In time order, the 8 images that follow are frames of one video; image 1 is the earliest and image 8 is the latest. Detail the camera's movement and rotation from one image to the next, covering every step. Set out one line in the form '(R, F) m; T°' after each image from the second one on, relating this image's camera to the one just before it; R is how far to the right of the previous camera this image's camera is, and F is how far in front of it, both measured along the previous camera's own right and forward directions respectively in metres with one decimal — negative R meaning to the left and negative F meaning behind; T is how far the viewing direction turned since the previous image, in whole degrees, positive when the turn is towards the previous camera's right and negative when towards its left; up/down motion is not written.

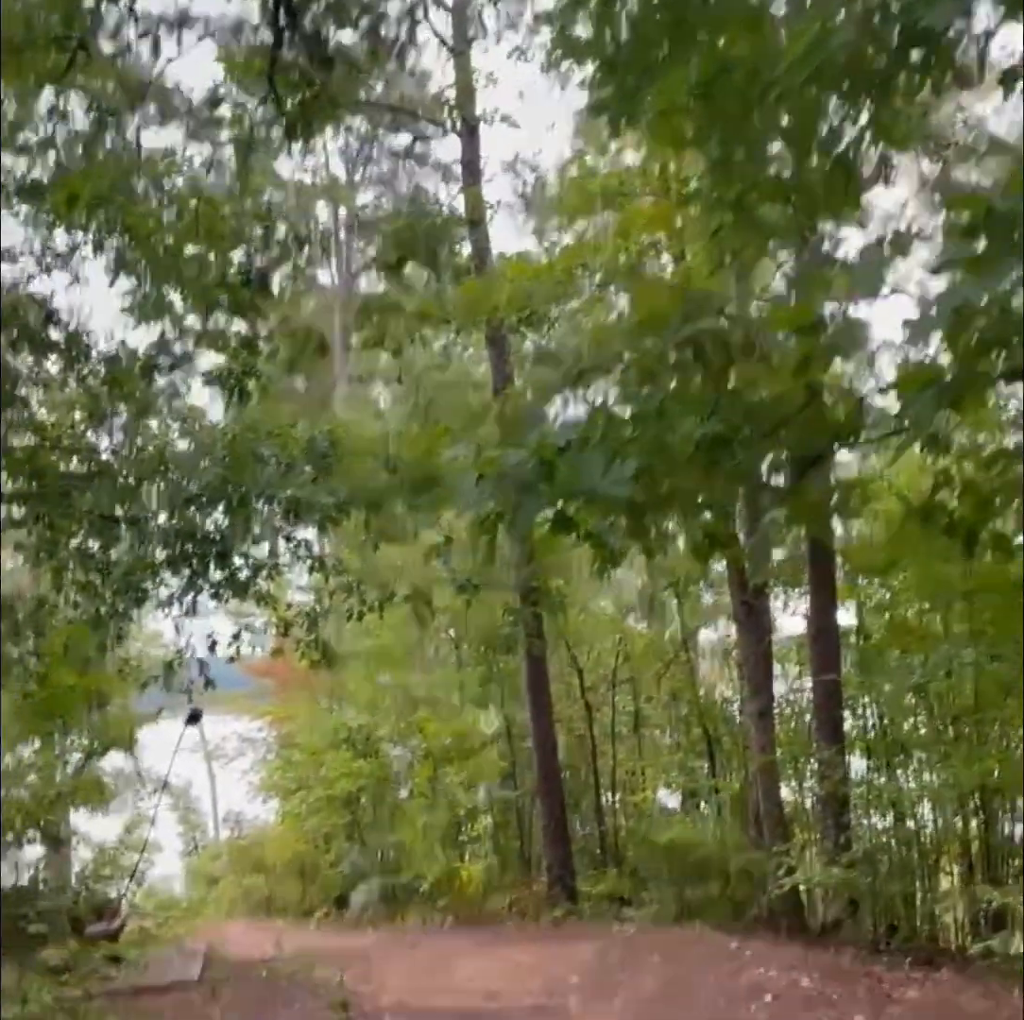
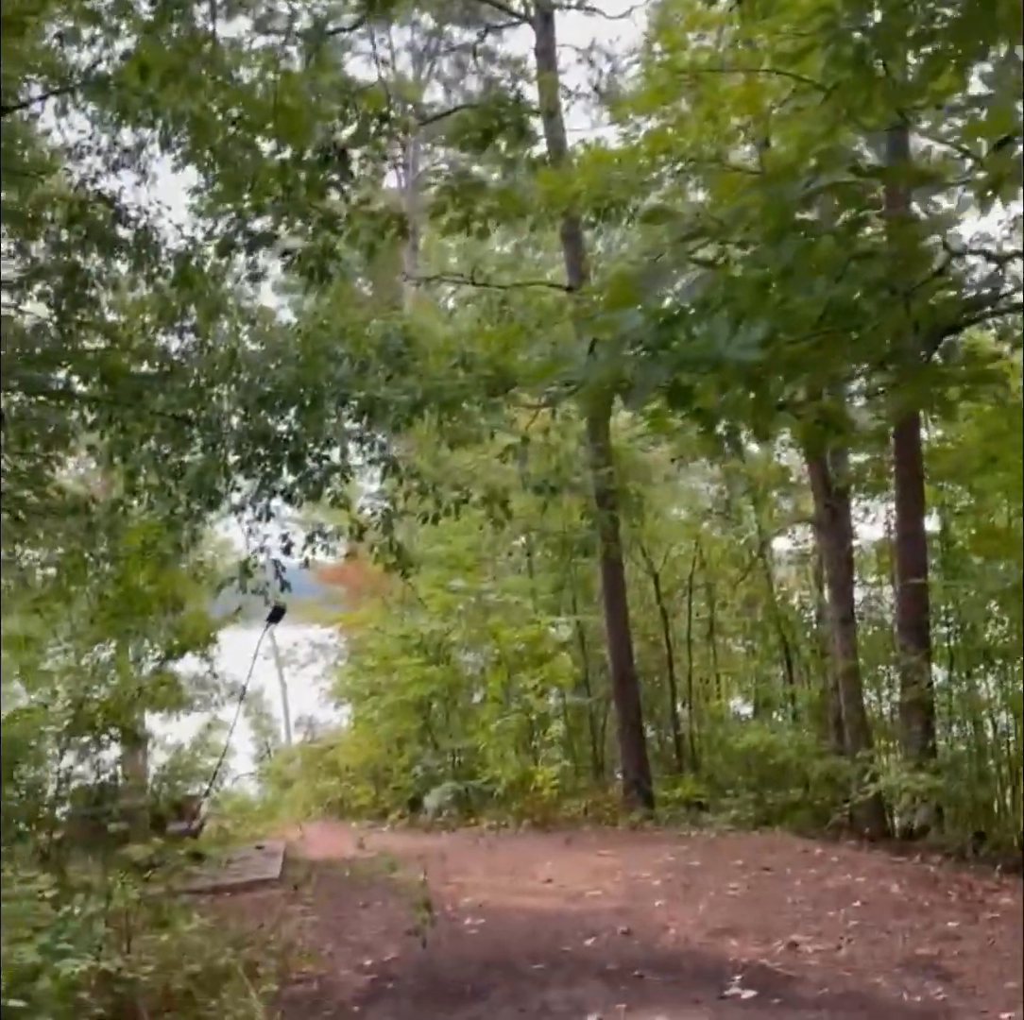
(-0.1, +0.3) m; -3°
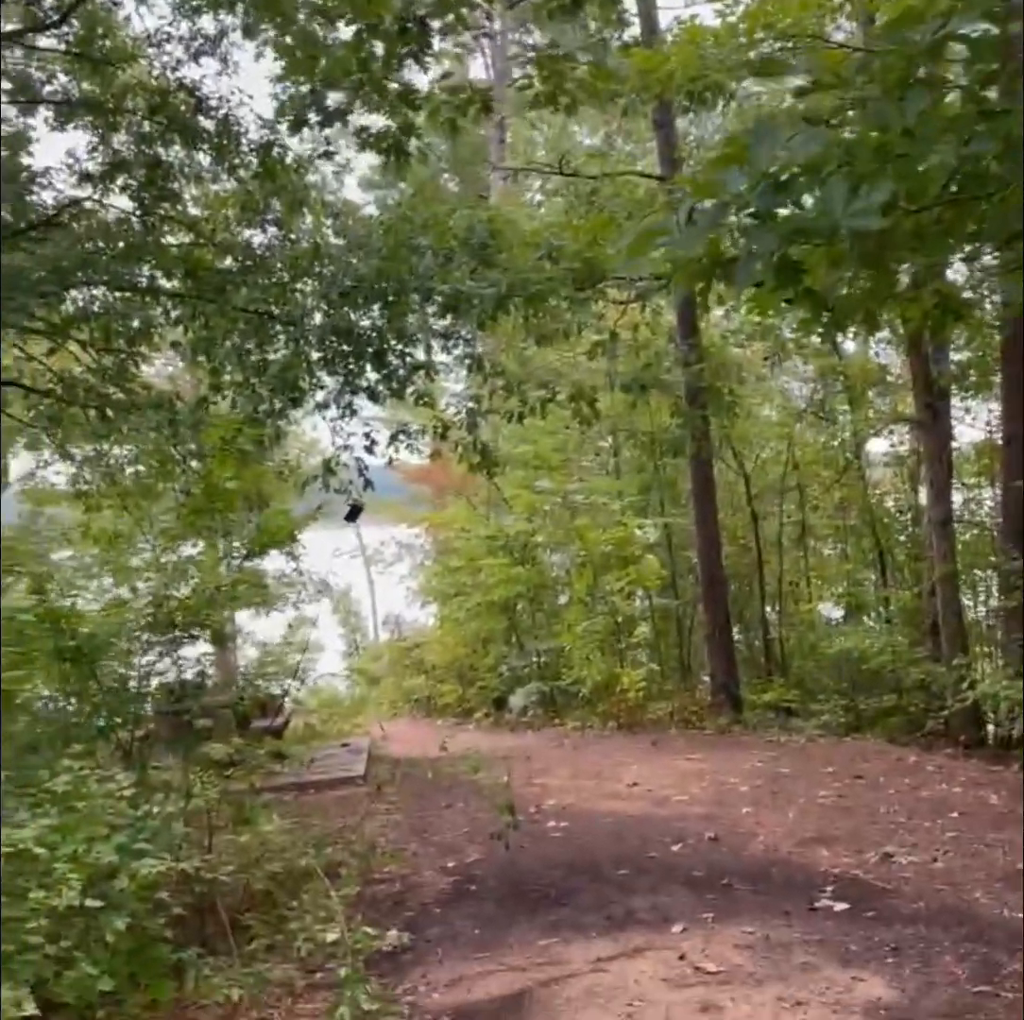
(0.0, +0.2) m; -4°
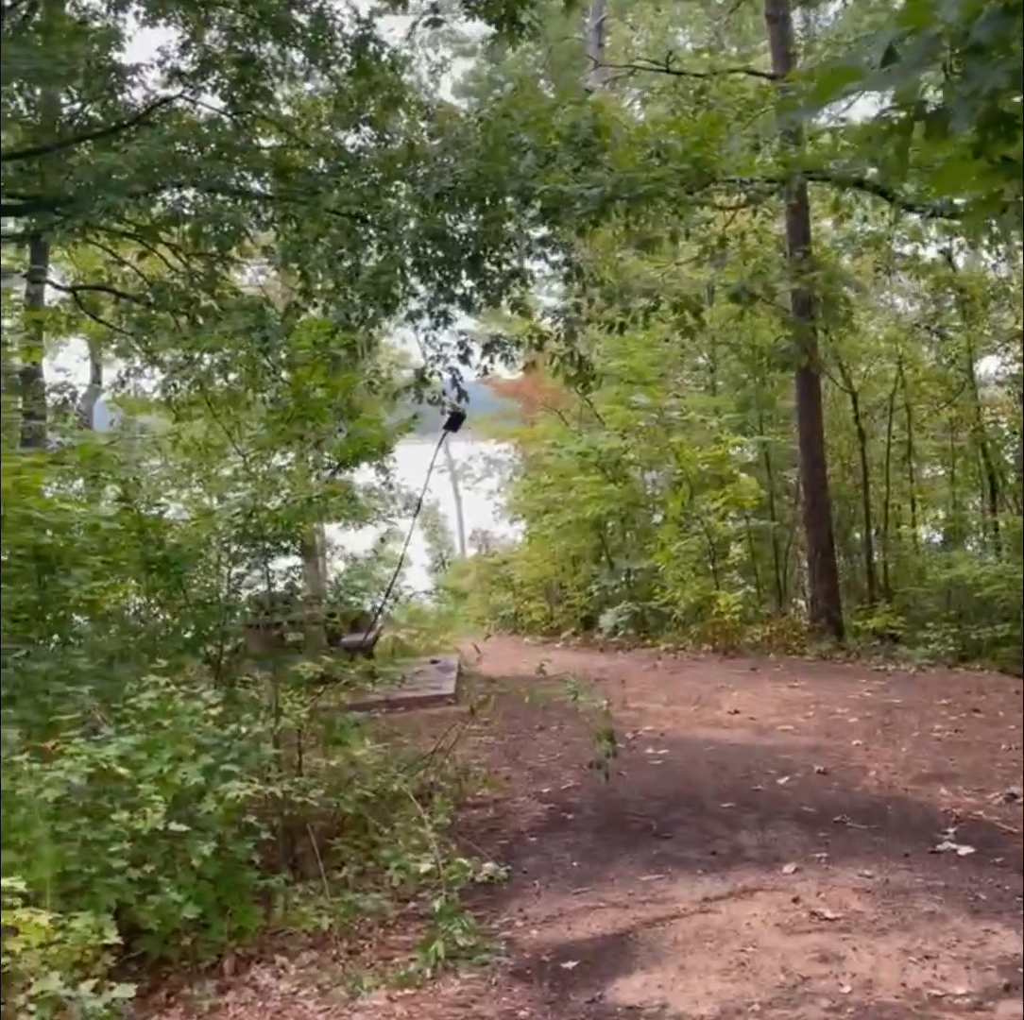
(-0.1, +0.3) m; -4°
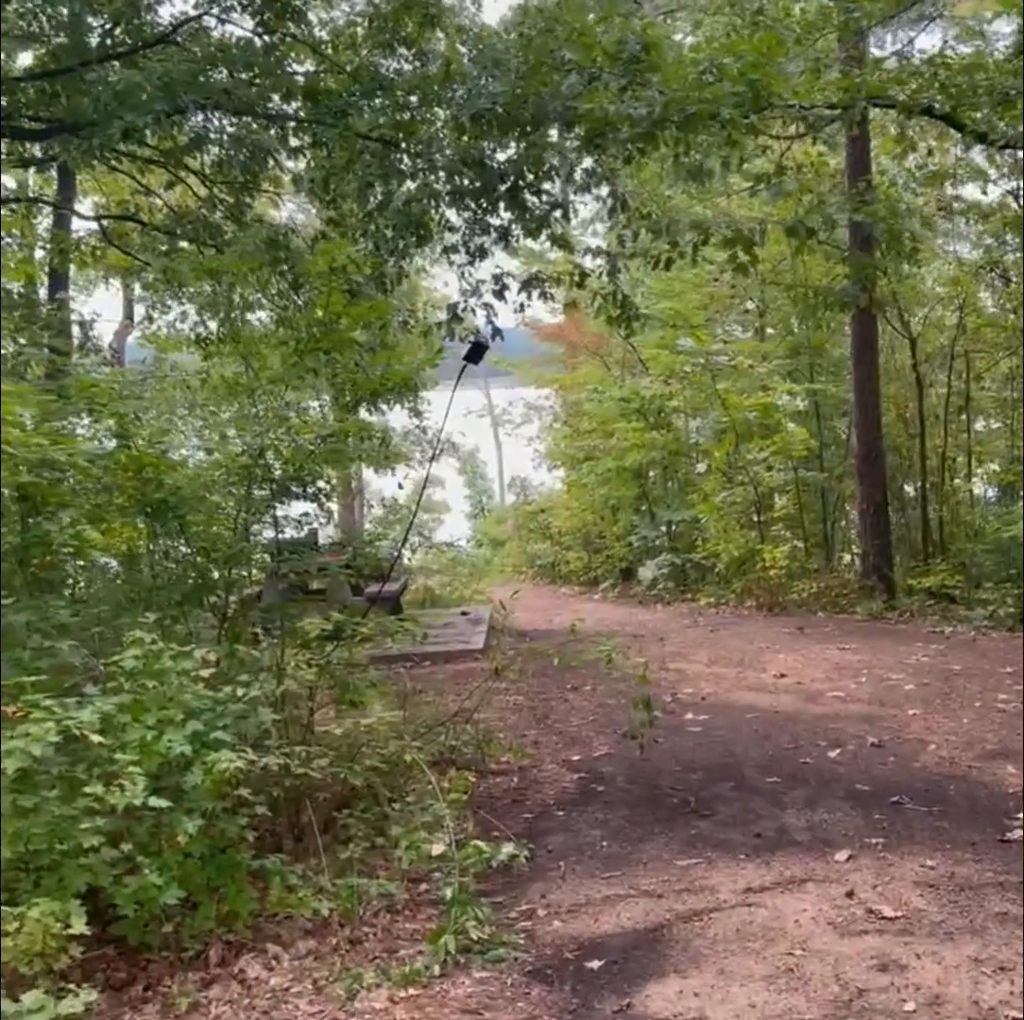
(0.0, +0.4) m; -2°
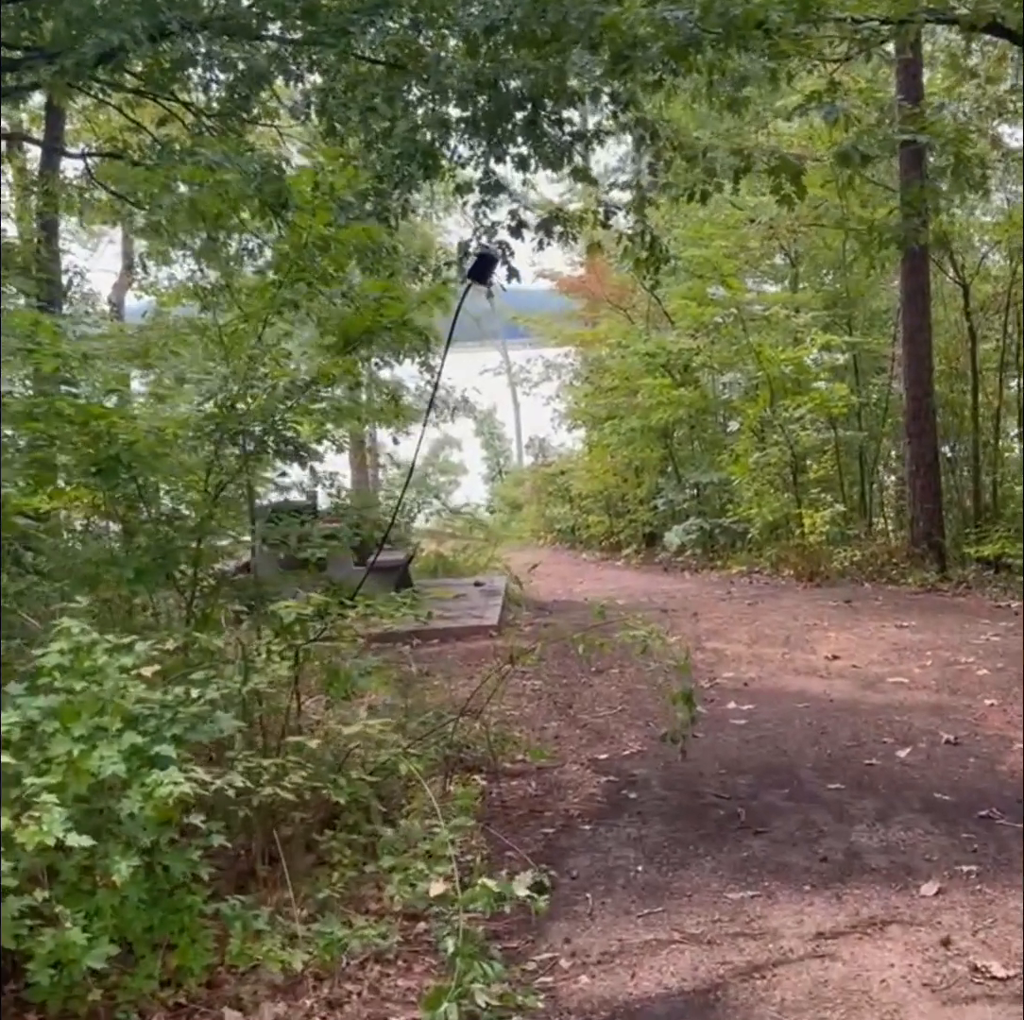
(0.0, +0.6) m; -1°
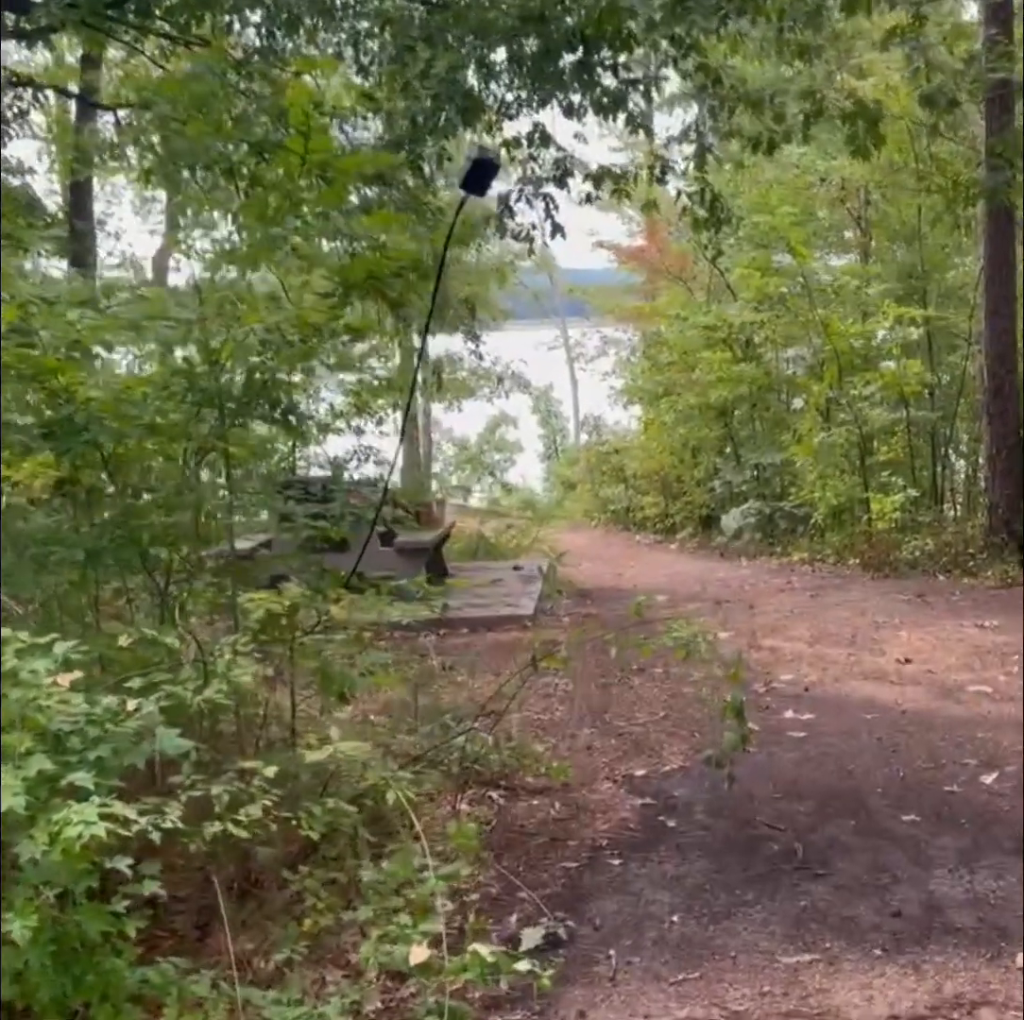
(+0.1, +0.5) m; -3°
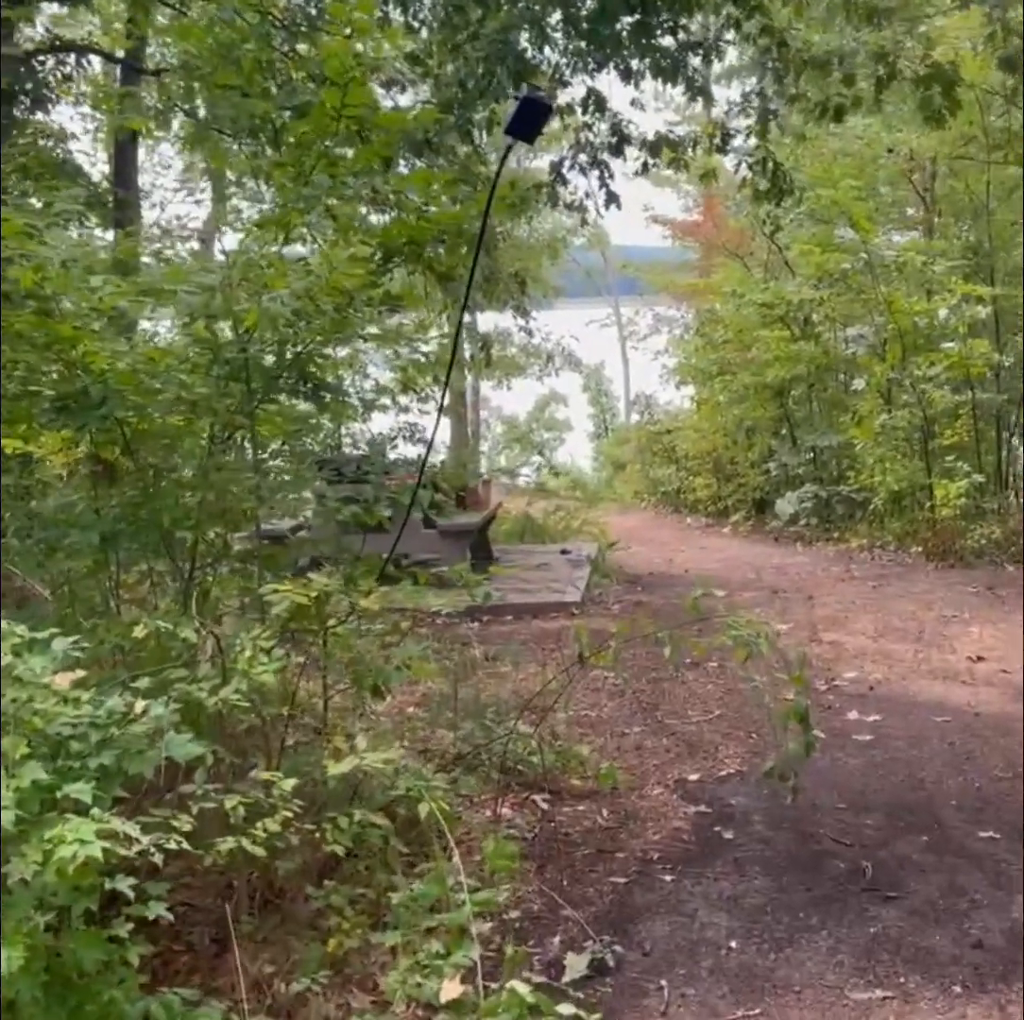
(0.0, +0.2) m; -2°
